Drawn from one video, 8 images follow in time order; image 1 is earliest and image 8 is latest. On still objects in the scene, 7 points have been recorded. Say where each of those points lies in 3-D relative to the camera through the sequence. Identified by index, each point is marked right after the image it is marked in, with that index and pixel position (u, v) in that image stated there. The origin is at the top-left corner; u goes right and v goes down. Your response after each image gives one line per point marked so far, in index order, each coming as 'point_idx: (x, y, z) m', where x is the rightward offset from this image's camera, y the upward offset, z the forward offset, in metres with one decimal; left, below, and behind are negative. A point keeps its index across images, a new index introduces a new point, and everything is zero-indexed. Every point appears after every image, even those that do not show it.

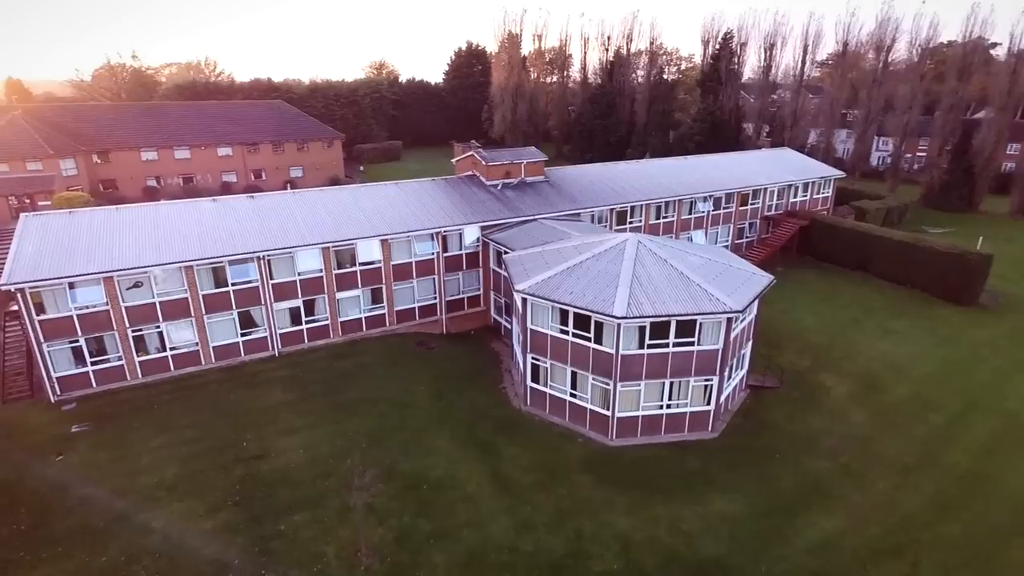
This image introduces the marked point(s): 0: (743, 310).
0: (+7.8, -0.7, +19.2) m
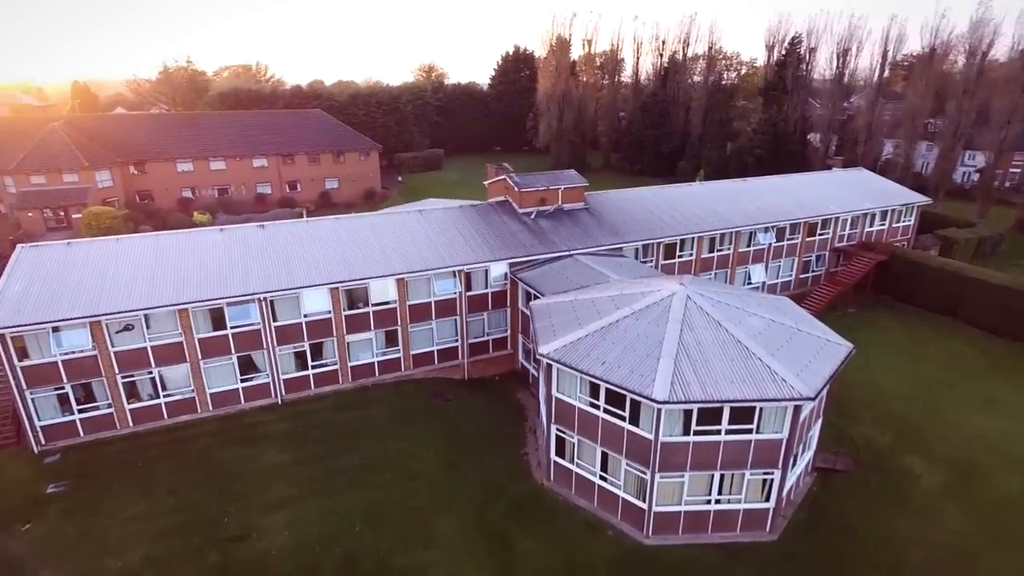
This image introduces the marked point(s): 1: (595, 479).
0: (+8.3, -2.9, +15.5) m
1: (+2.6, -6.1, +18.3) m
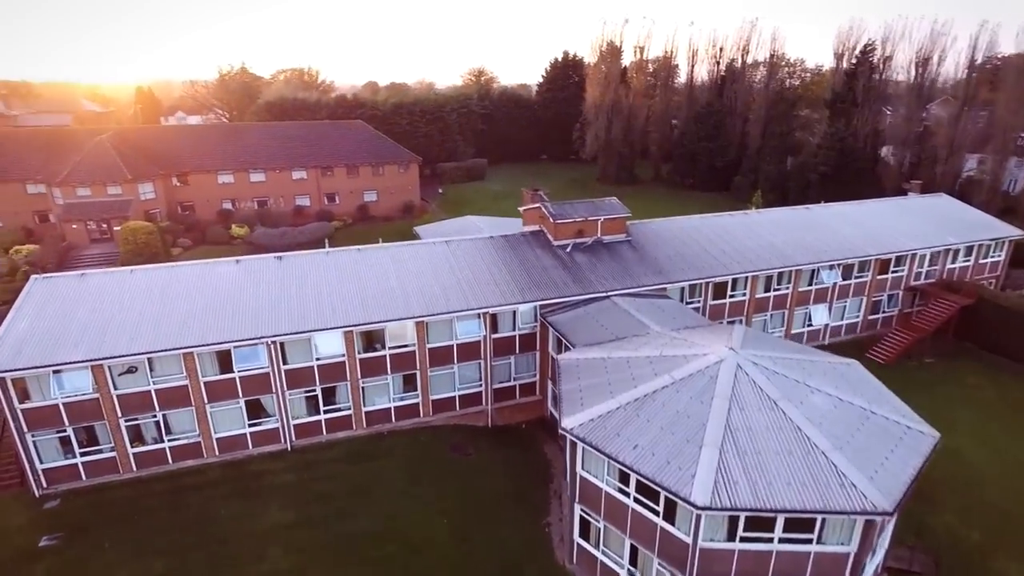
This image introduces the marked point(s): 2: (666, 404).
0: (+8.6, -4.9, +12.8) m
1: (+3.1, -8.0, +16.0) m
2: (+4.2, -3.2, +15.6) m
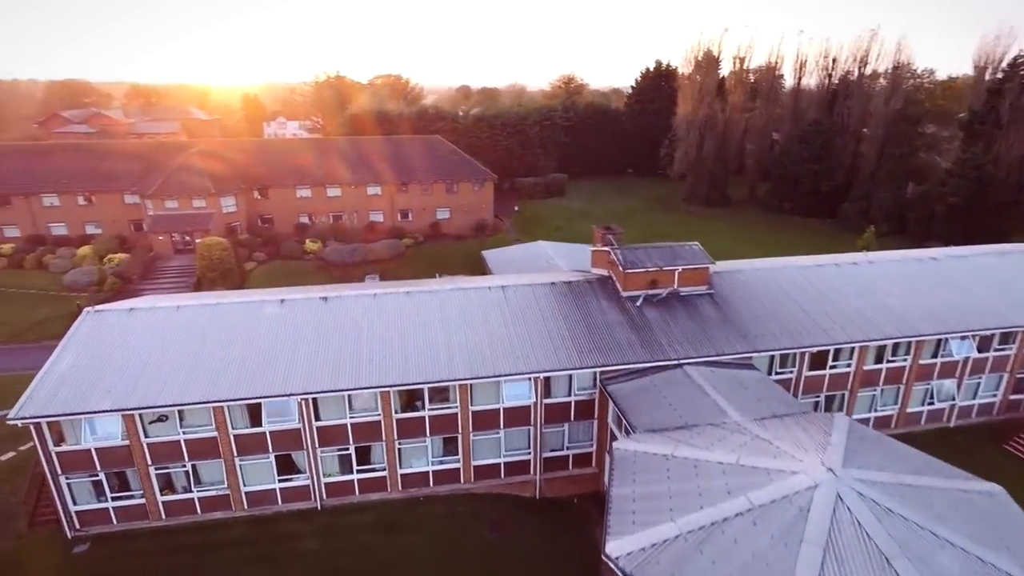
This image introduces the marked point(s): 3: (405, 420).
0: (+8.8, -7.5, +9.0) m
1: (+3.6, -10.2, +13.0) m
2: (+5.0, -5.5, +12.5) m
3: (-3.7, -4.6, +19.9) m
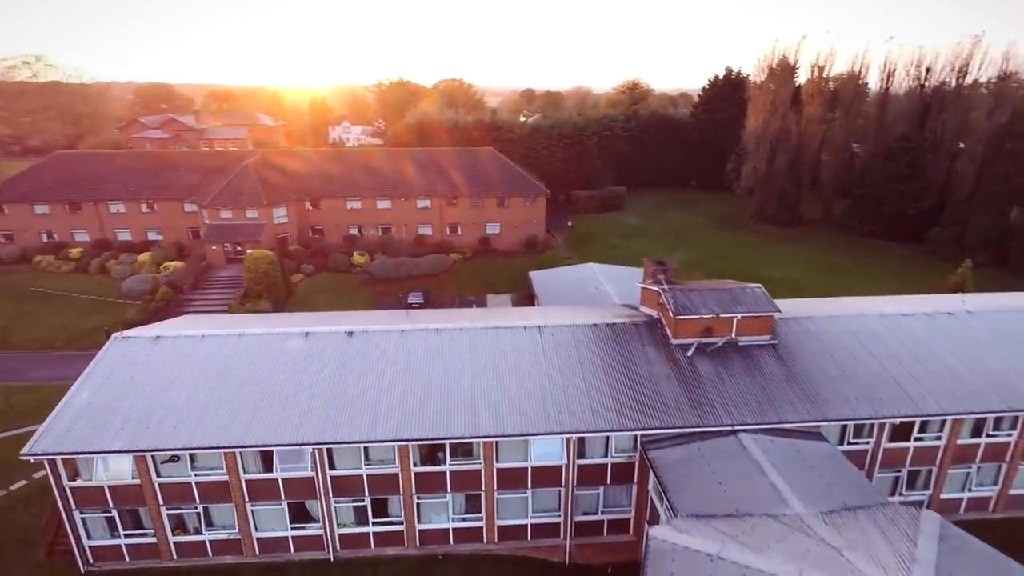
0: (+8.4, -9.3, +6.3) m
1: (+3.6, -11.9, +10.8) m
2: (+5.0, -7.2, +10.1) m
3: (-2.8, -6.0, +18.4) m
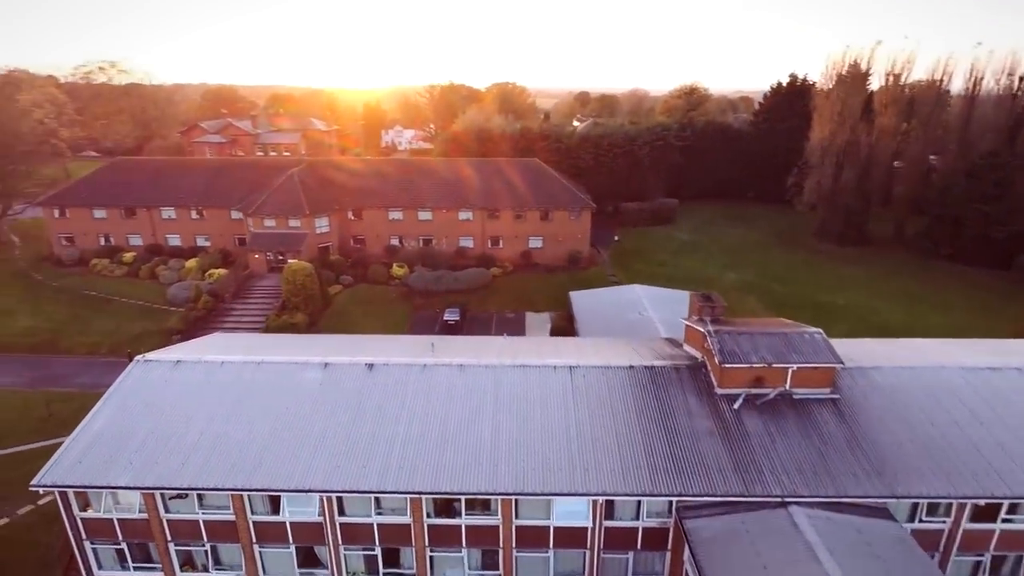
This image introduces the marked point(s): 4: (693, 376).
0: (+7.8, -10.8, +4.1) m
1: (+3.3, -13.2, +9.0) m
2: (+4.8, -8.6, +8.2) m
3: (-2.2, -7.1, +17.2) m
4: (+6.3, -3.0, +19.9) m
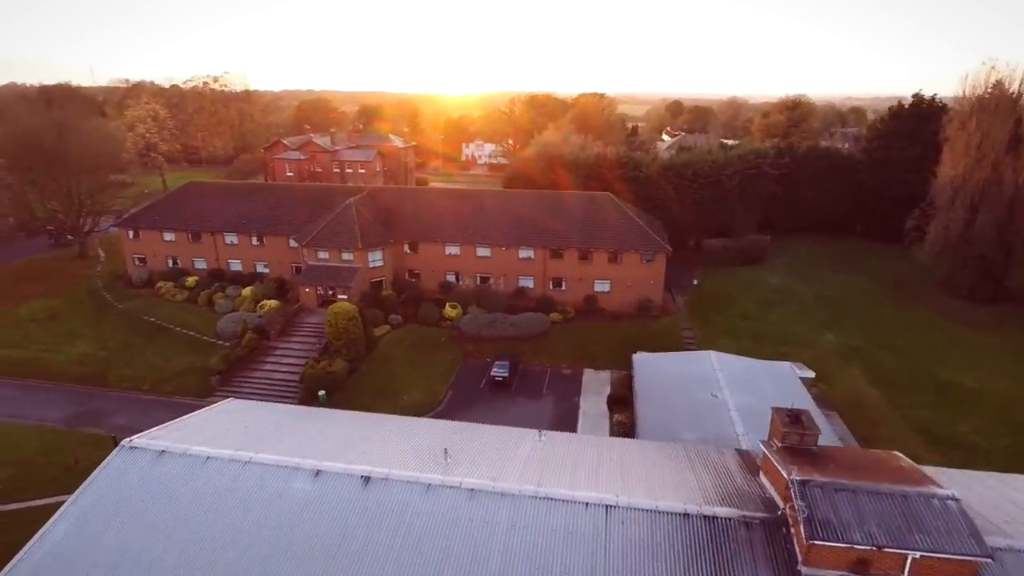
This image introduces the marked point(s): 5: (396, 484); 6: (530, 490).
0: (+5.6, -14.2, -0.8) m
1: (+1.7, -16.4, +4.6) m
2: (+3.4, -11.9, +3.7) m
3: (-2.2, -10.2, +13.6) m
4: (+6.8, -6.6, +15.1) m
5: (-3.4, -5.8, +17.1) m
6: (+0.6, -5.9, +16.6) m
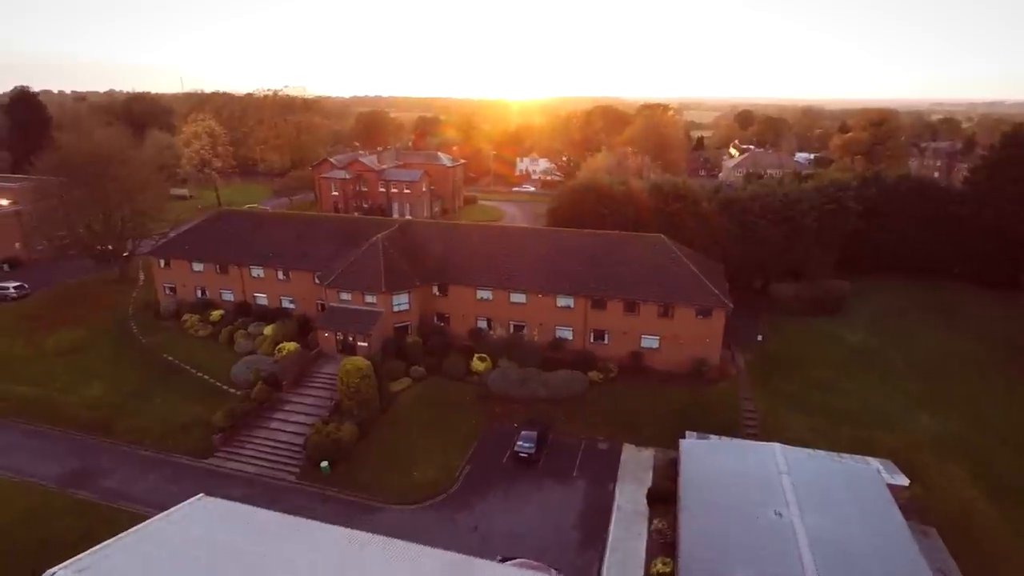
0: (+3.1, -17.5, -5.5) m
1: (-0.3, -19.7, +0.2) m
2: (+1.5, -15.2, -0.8) m
3: (-3.1, -13.4, +9.5) m
4: (+6.2, -10.0, +10.2) m
5: (-3.7, -9.0, +13.2) m
6: (+0.2, -9.2, +12.3) m
